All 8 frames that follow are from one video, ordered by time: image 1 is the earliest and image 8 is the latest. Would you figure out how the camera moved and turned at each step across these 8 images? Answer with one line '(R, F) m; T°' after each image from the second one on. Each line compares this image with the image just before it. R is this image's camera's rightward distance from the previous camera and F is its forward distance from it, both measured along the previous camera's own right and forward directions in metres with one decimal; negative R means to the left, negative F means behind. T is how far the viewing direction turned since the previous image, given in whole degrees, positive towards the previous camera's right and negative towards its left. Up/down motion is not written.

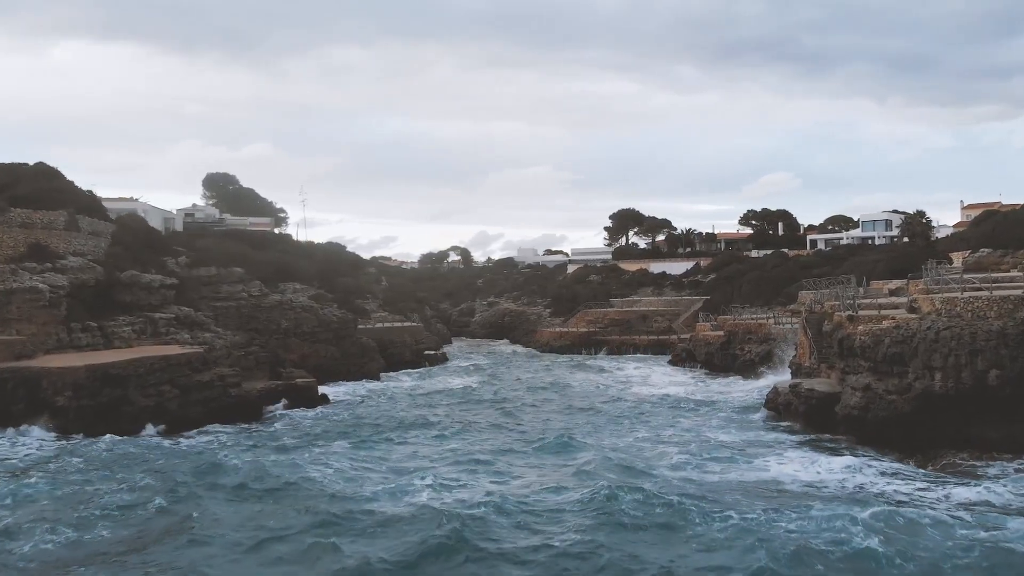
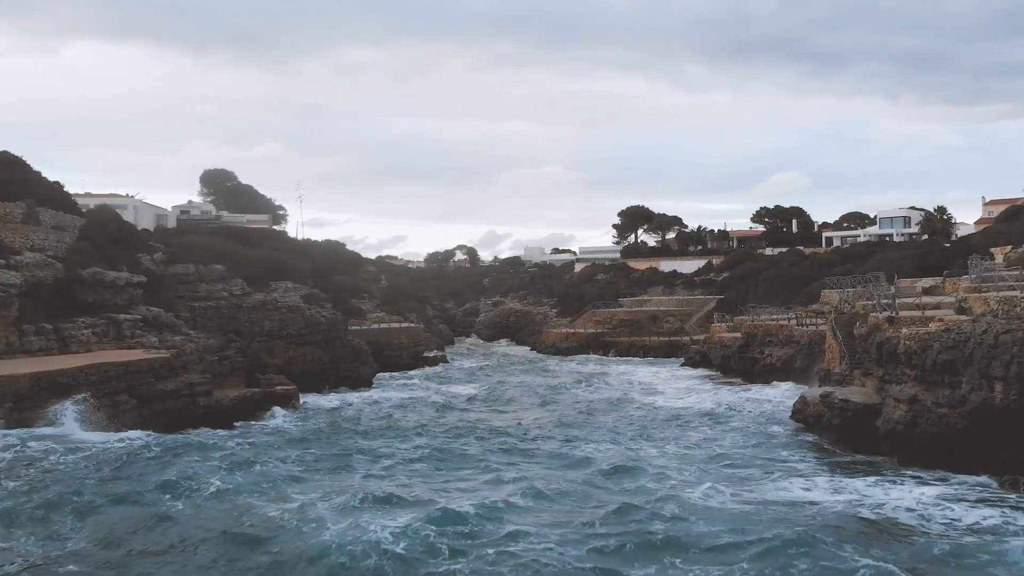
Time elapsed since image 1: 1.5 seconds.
(+0.2, +2.3) m; -1°
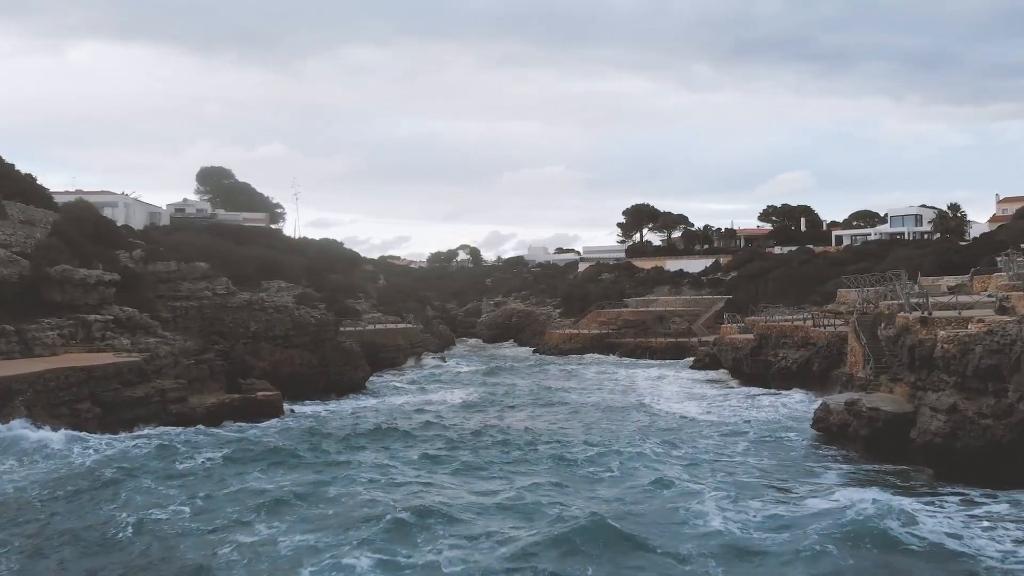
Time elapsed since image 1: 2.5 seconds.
(+0.1, +1.6) m; 0°
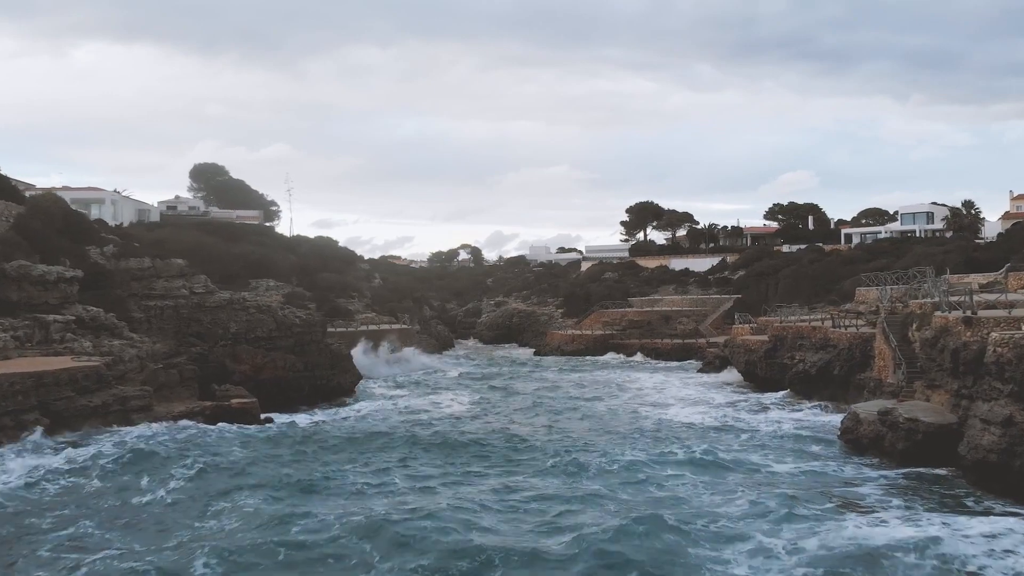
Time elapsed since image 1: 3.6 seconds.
(+0.1, +1.8) m; 0°
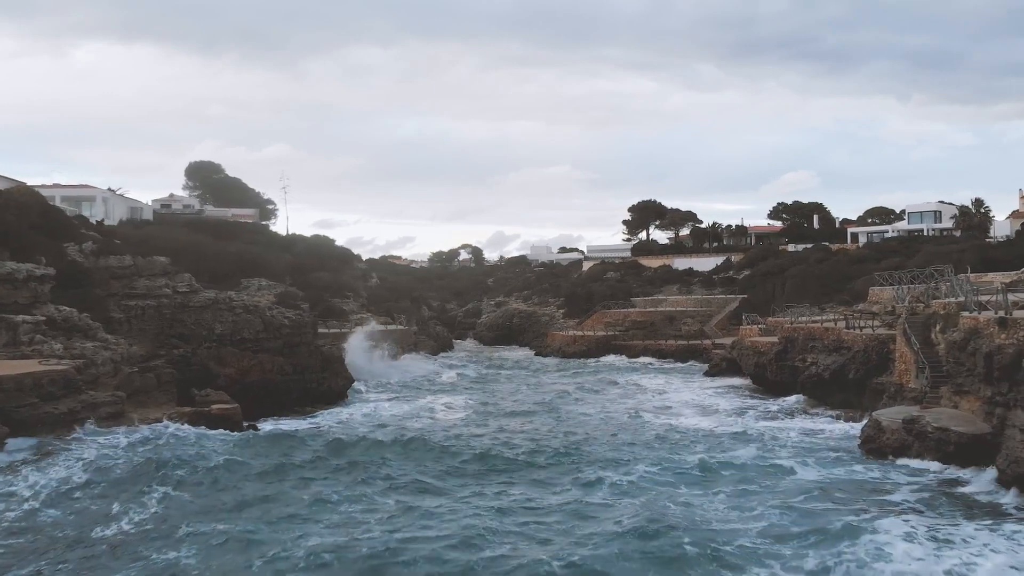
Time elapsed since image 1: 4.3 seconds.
(+0.1, +1.2) m; 0°
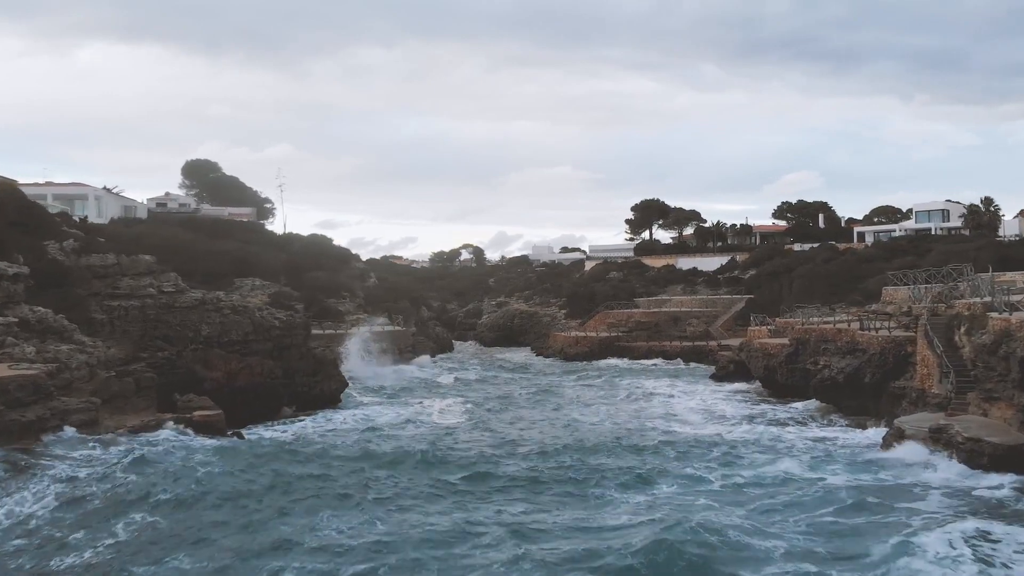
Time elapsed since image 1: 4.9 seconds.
(+0.1, +1.0) m; 0°
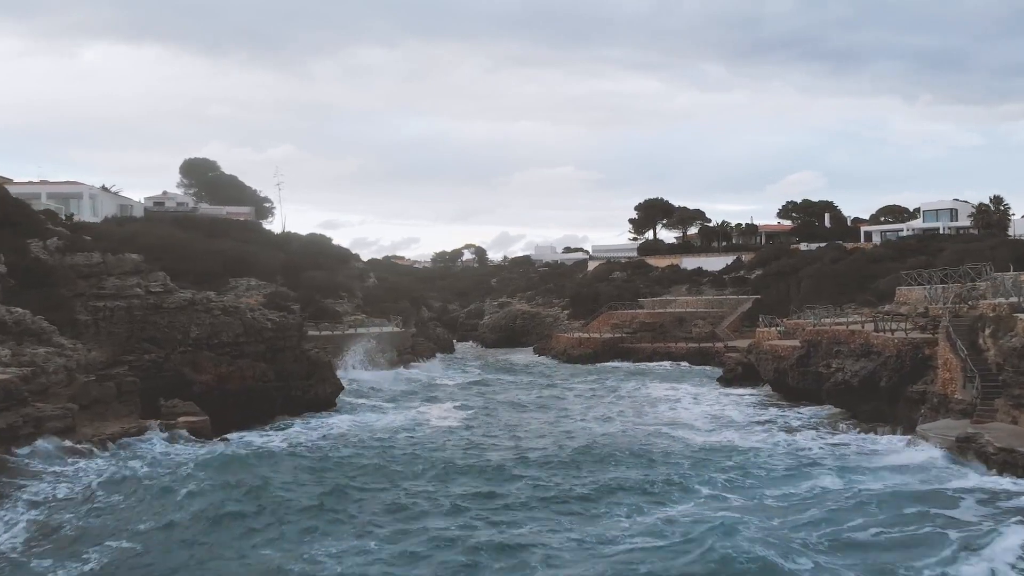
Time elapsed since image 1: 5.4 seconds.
(0.0, +0.9) m; 0°
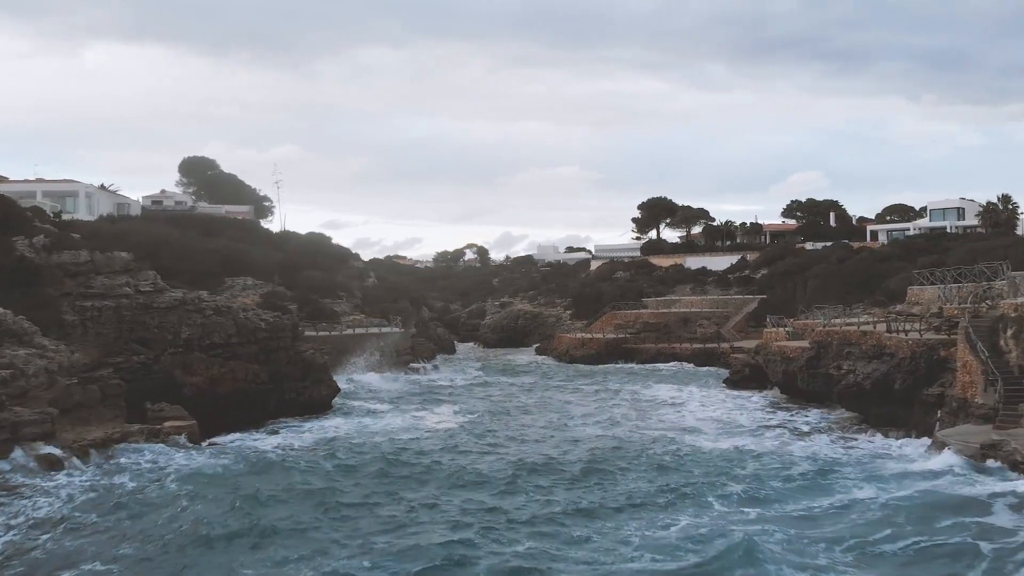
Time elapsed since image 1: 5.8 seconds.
(0.0, +0.7) m; 0°
